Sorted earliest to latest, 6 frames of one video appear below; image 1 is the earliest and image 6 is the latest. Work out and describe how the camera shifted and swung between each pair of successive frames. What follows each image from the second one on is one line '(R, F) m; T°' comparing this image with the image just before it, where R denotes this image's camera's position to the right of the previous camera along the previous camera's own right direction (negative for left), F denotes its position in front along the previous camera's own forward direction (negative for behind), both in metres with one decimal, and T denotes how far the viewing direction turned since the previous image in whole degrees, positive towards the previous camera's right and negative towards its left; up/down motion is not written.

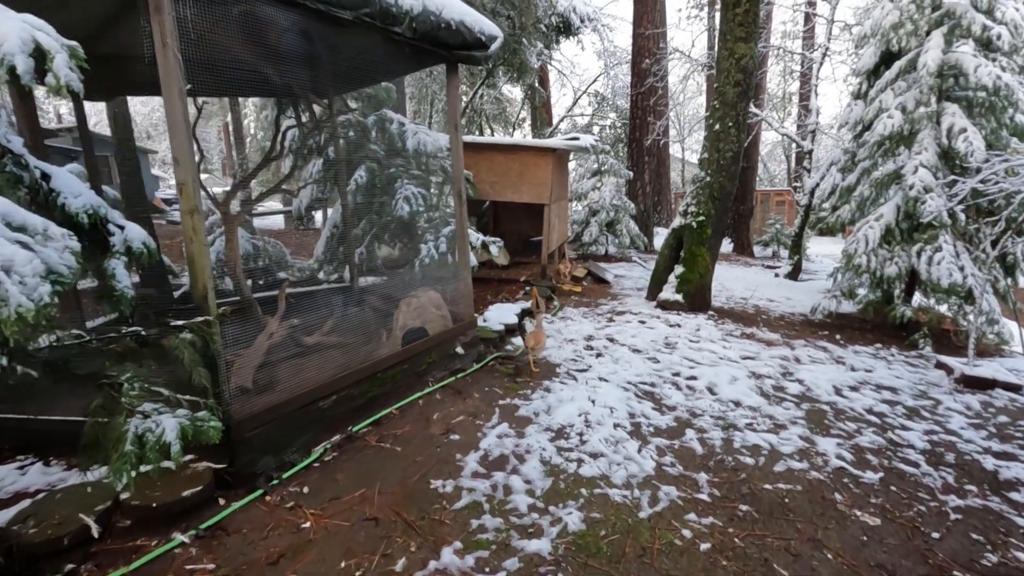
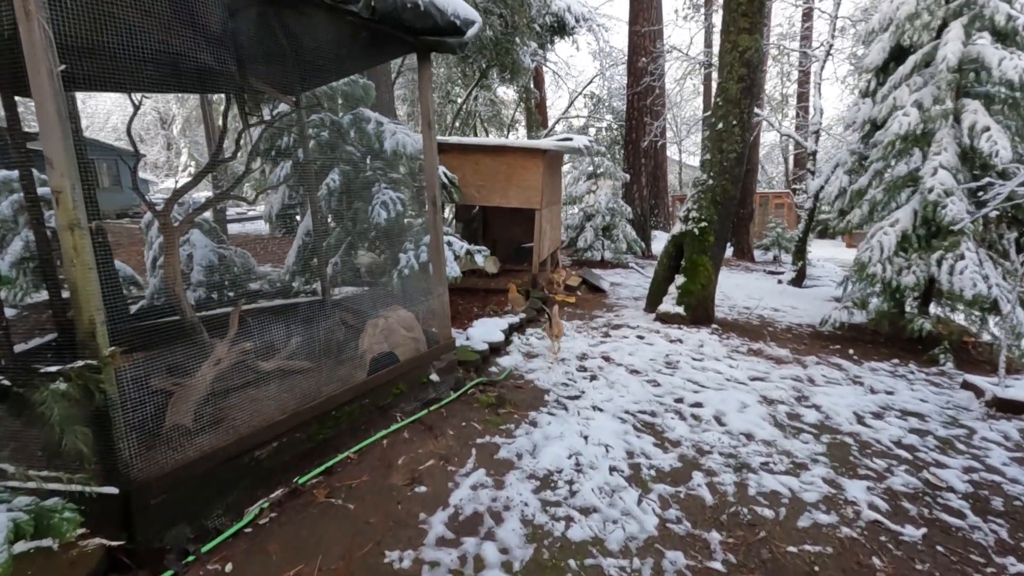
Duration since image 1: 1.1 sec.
(+0.1, +0.4) m; 0°
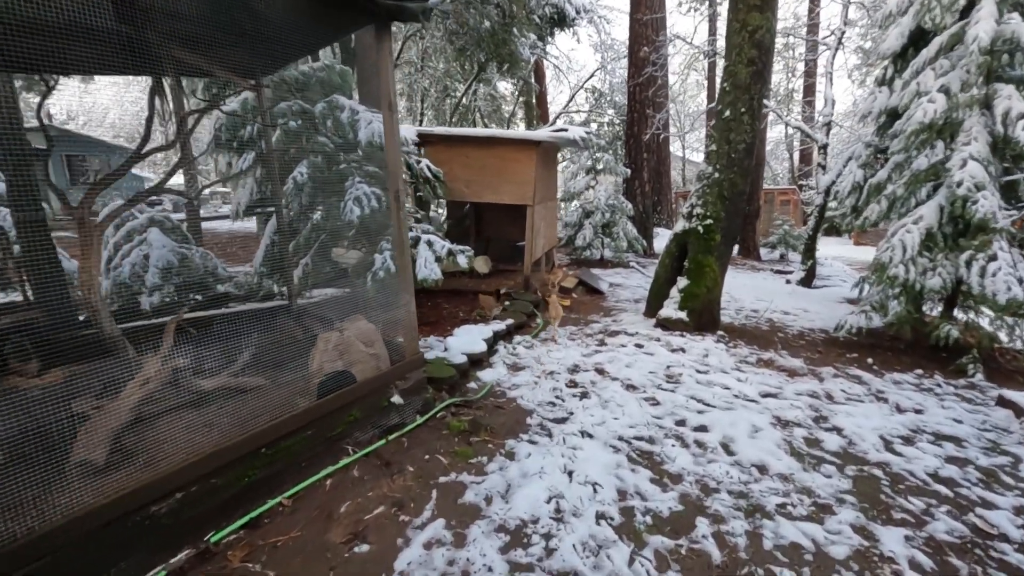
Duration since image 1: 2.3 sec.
(+0.1, +0.4) m; 0°
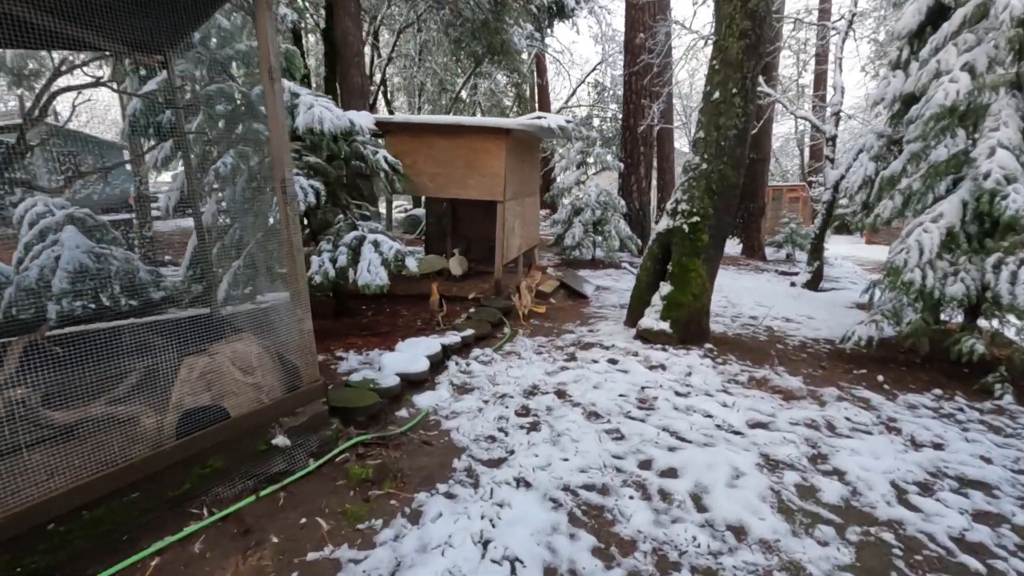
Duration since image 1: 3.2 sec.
(+0.4, +0.6) m; -1°
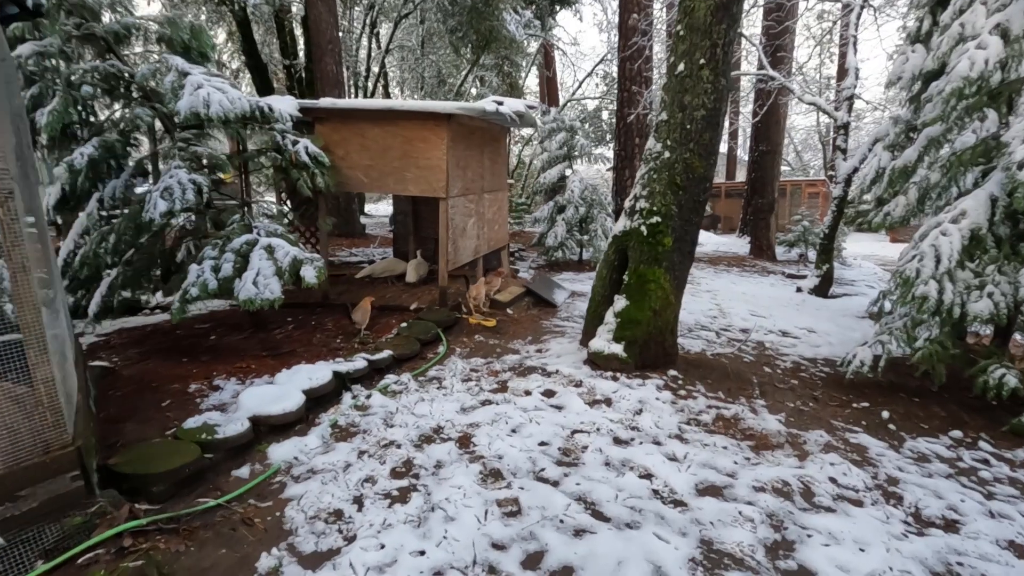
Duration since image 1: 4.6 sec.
(+0.6, +0.7) m; -2°
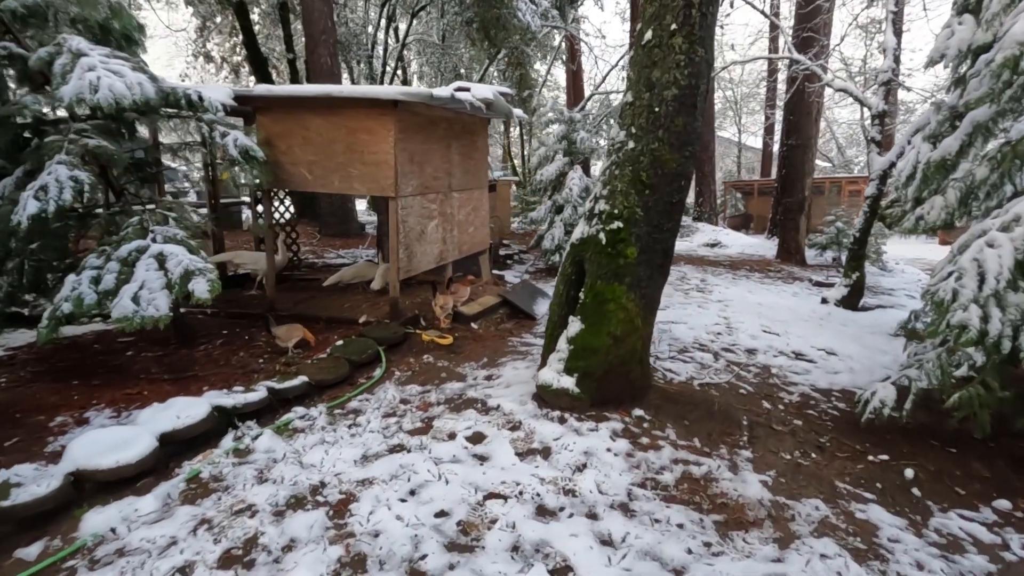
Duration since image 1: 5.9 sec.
(+0.6, +0.6) m; -4°
